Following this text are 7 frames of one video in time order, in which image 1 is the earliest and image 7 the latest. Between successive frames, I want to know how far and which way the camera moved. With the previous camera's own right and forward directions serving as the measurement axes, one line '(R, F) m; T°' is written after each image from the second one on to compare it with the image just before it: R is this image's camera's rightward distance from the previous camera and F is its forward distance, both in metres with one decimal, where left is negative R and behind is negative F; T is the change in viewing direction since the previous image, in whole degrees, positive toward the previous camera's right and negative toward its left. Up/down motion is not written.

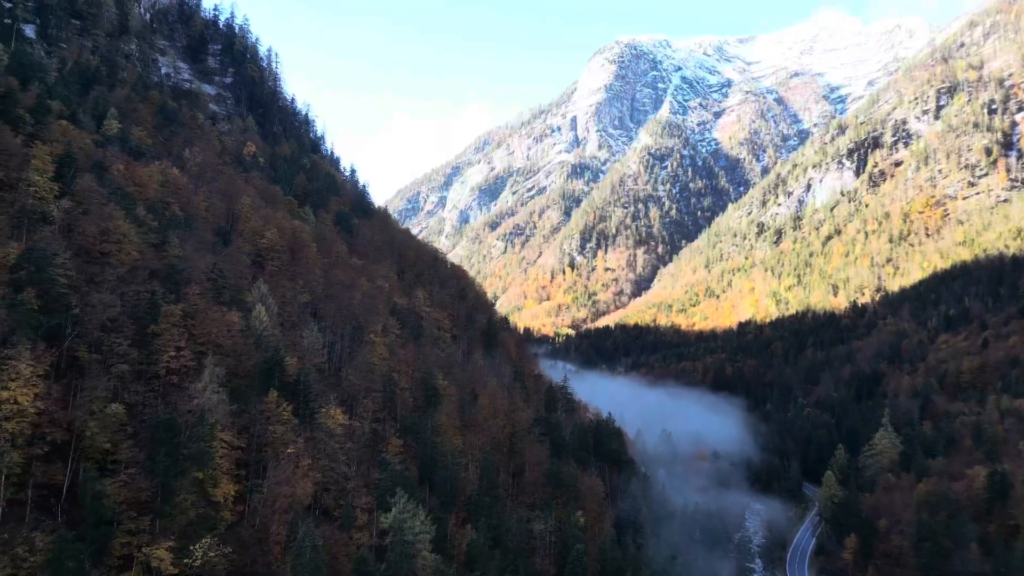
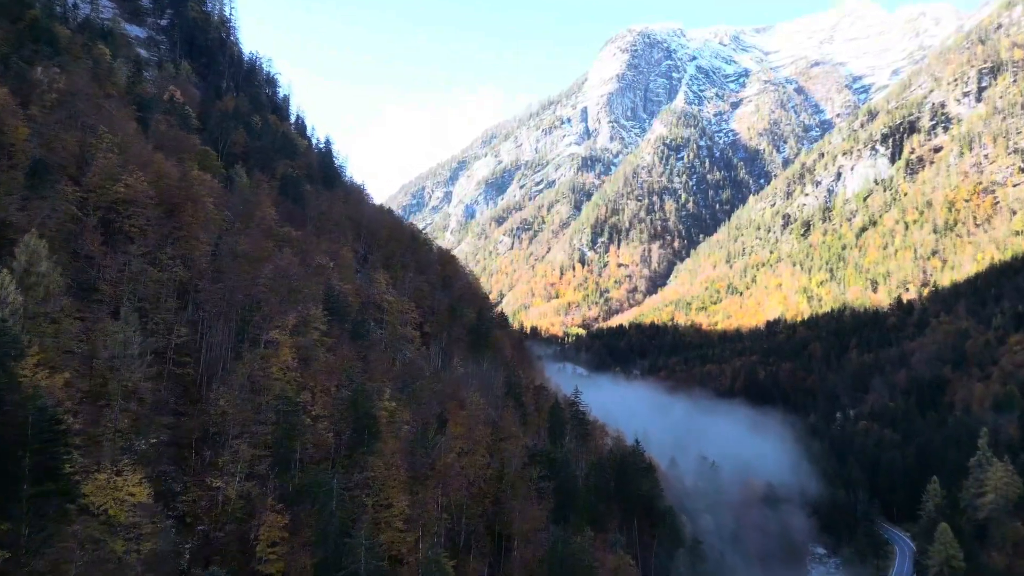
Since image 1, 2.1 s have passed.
(+2.0, +28.1) m; -1°
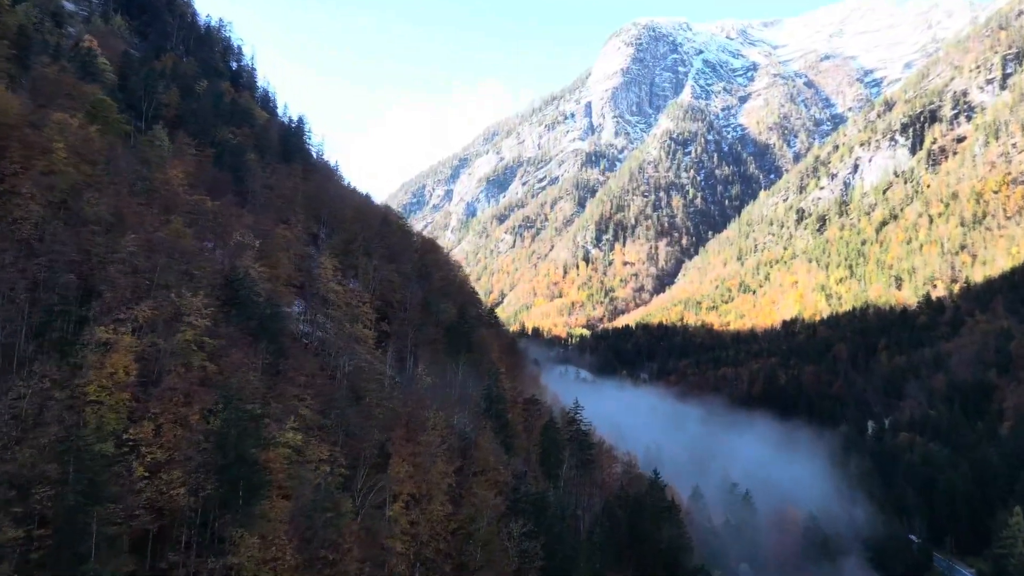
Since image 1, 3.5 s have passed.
(+2.0, +17.5) m; 0°
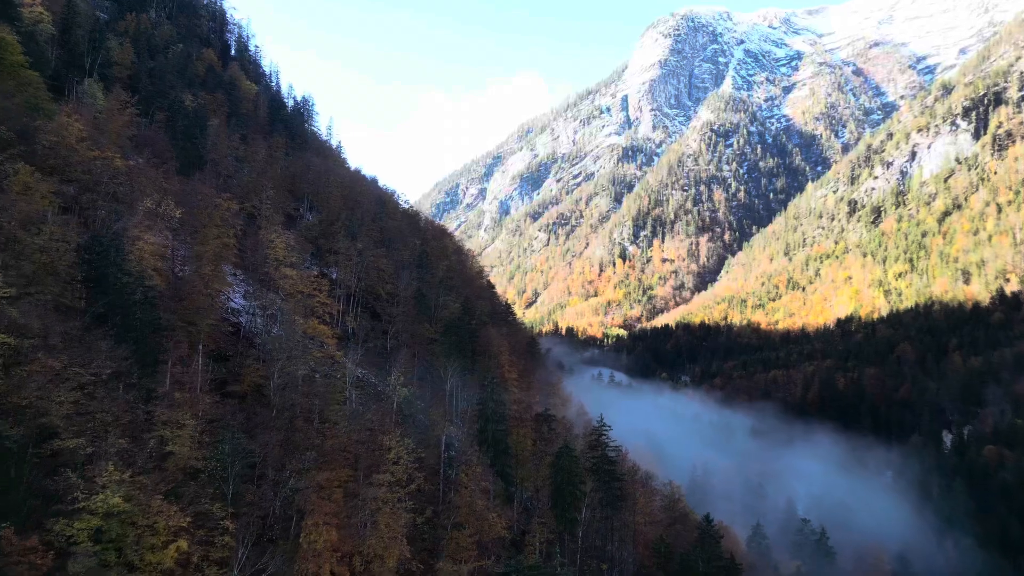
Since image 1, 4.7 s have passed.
(+2.3, +14.8) m; -3°
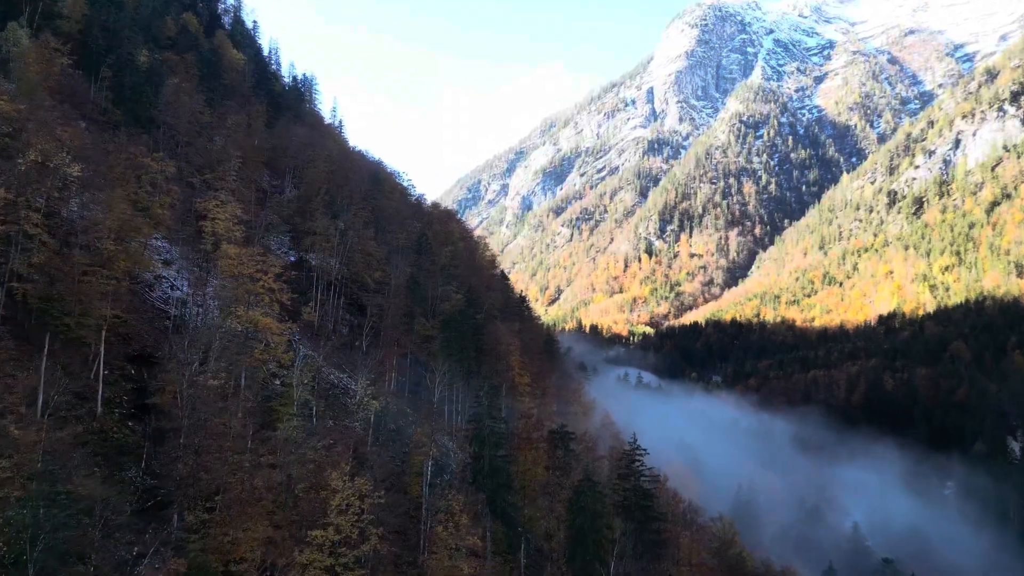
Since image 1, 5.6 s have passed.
(+1.0, +11.2) m; -2°
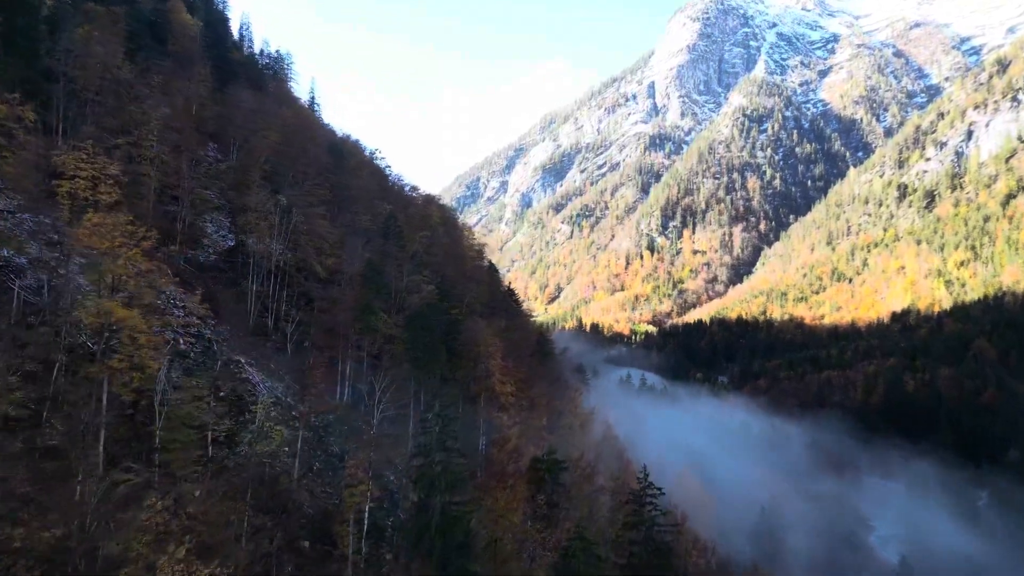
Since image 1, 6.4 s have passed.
(+1.4, +9.9) m; 0°
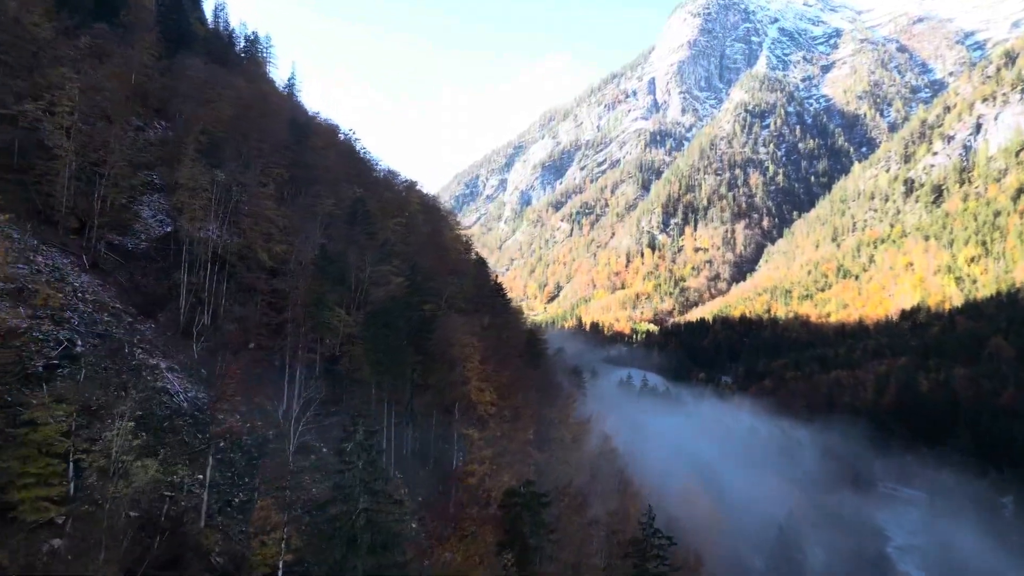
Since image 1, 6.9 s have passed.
(+1.2, +6.8) m; 0°
